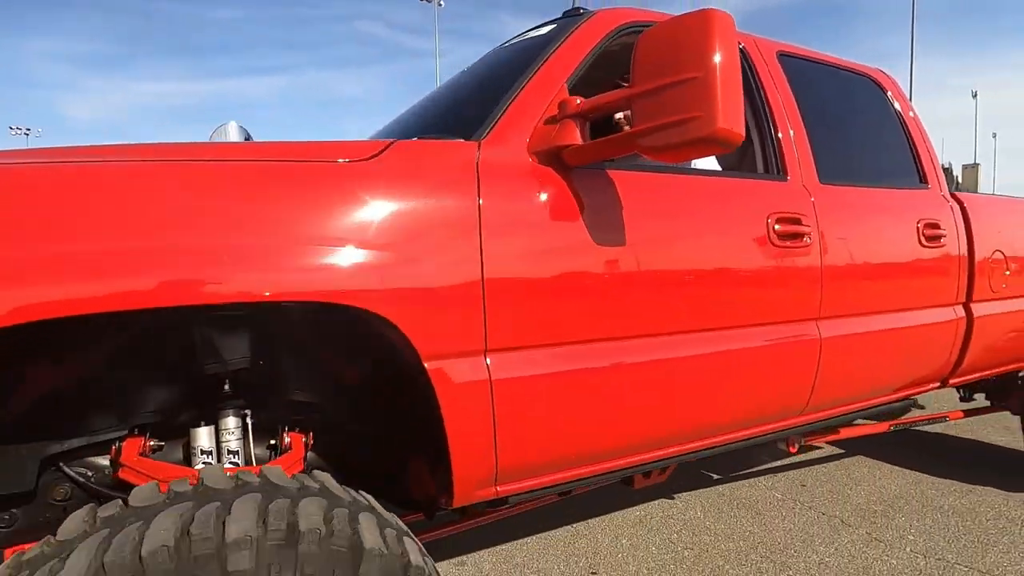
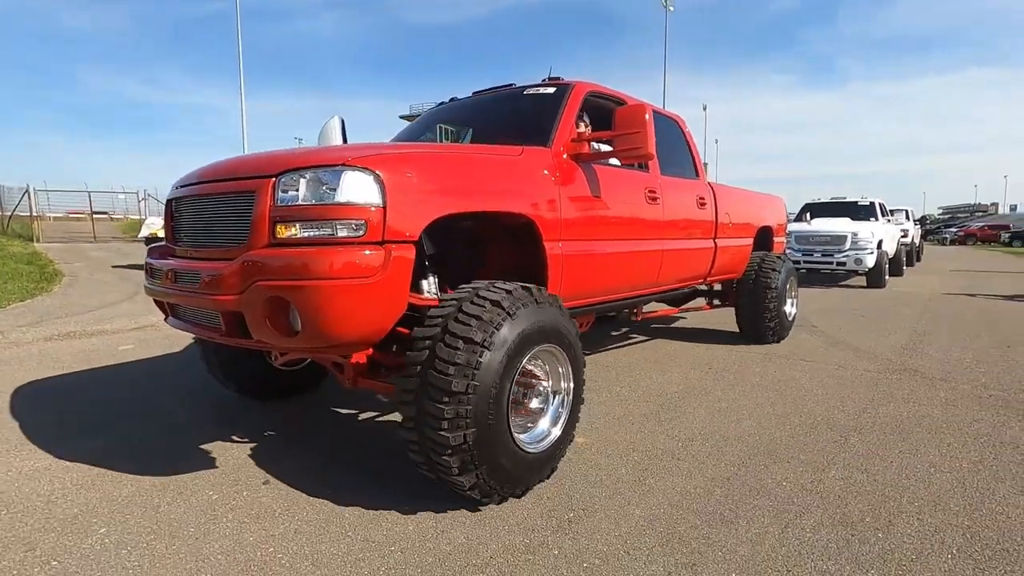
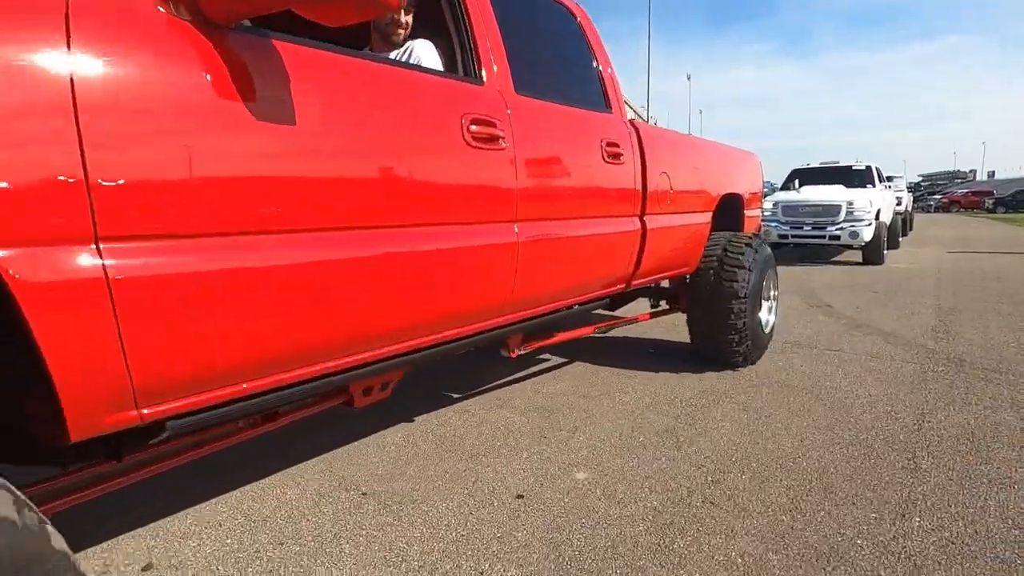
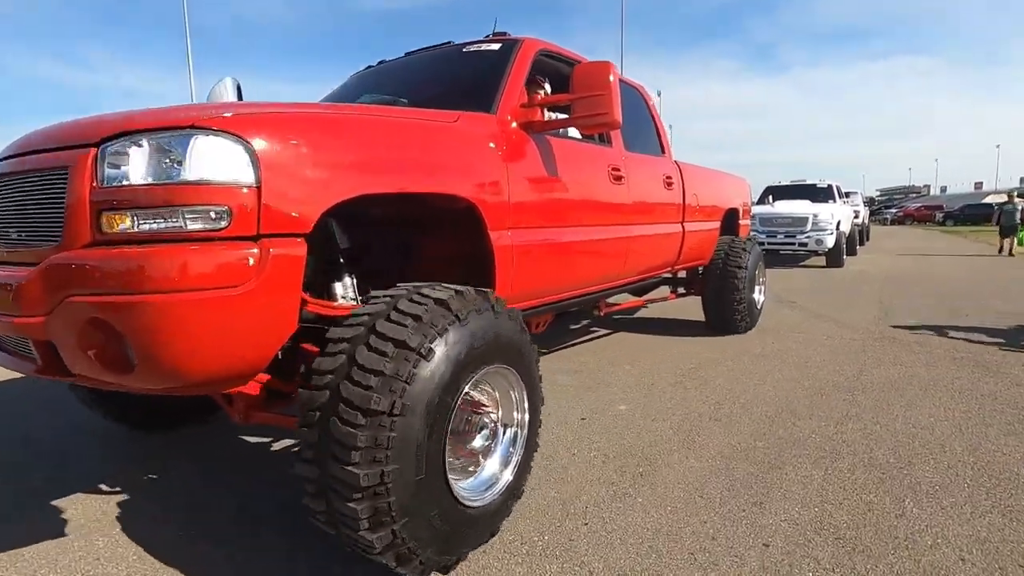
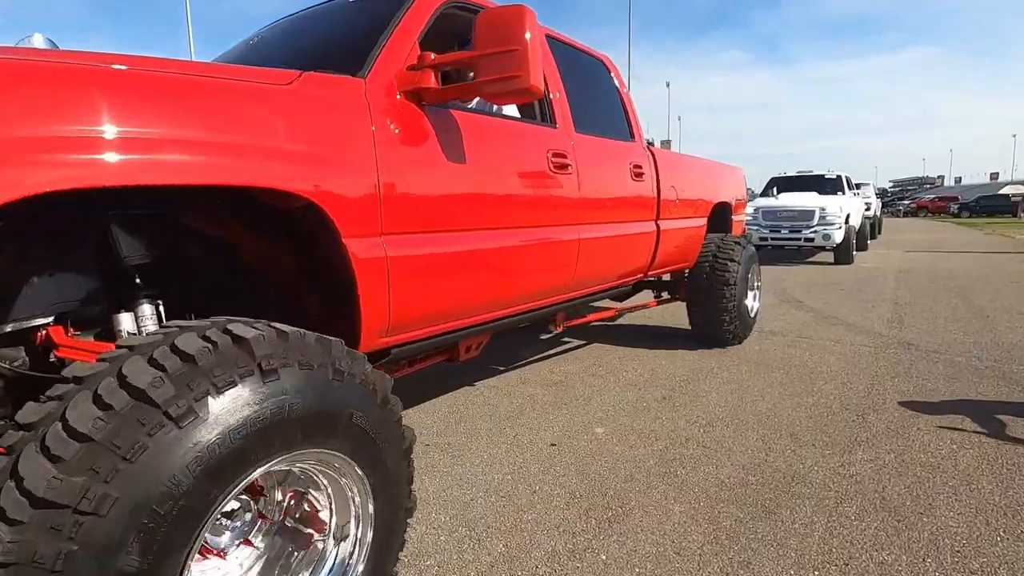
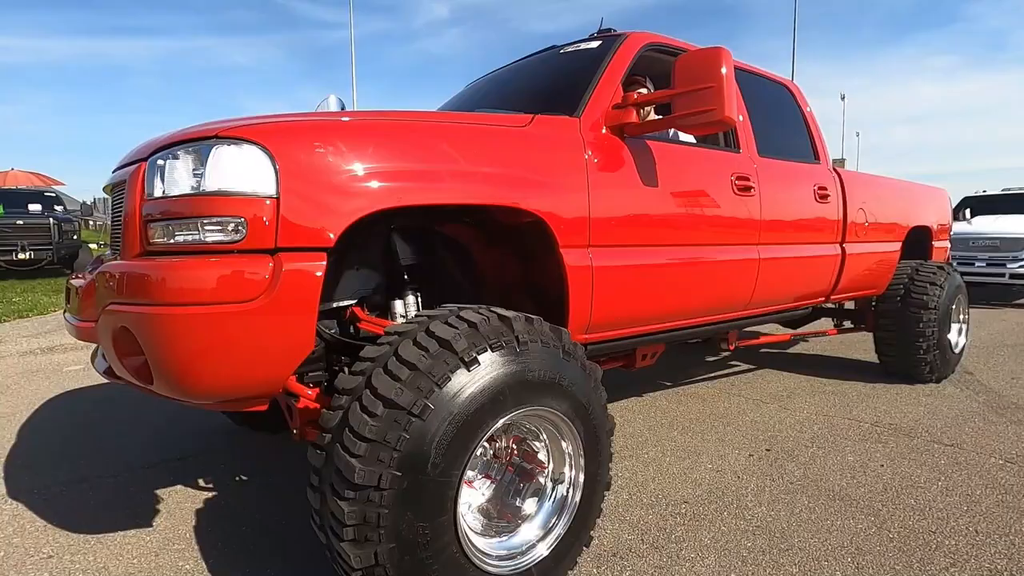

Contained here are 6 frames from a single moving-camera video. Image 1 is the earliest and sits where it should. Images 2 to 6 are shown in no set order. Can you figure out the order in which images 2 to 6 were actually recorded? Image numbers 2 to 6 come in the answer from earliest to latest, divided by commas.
6, 2, 4, 5, 3
